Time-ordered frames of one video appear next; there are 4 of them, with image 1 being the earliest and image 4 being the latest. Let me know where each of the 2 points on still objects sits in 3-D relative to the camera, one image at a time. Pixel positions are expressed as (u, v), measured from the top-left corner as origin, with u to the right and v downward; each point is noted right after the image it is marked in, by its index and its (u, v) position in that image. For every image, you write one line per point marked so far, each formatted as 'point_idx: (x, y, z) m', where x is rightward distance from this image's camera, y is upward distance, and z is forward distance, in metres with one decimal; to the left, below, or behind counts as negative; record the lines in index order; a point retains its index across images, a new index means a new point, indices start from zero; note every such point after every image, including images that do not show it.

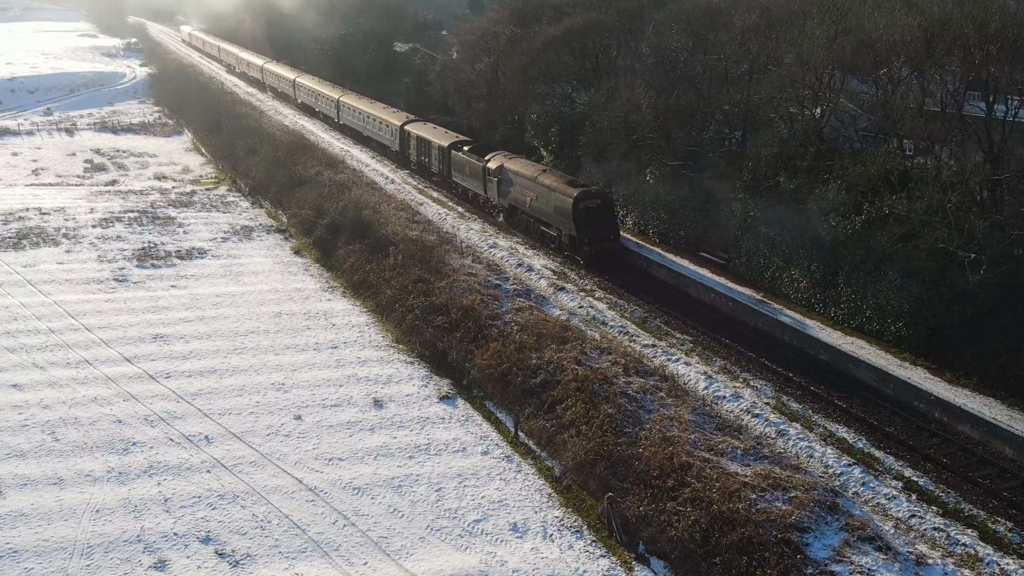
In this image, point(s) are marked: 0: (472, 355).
0: (-0.7, -1.1, +16.2) m
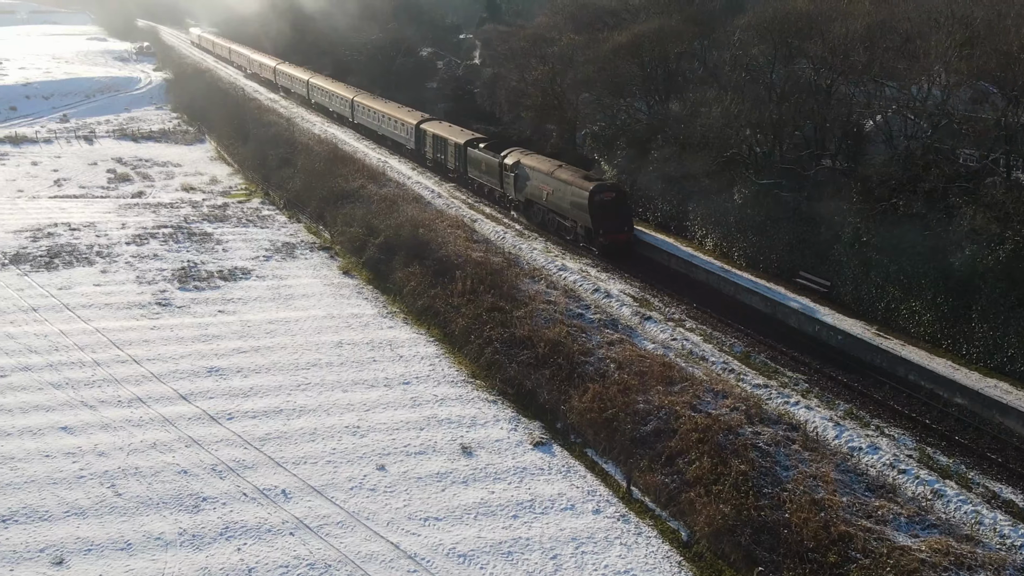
0: (+0.8, -1.6, +14.8) m
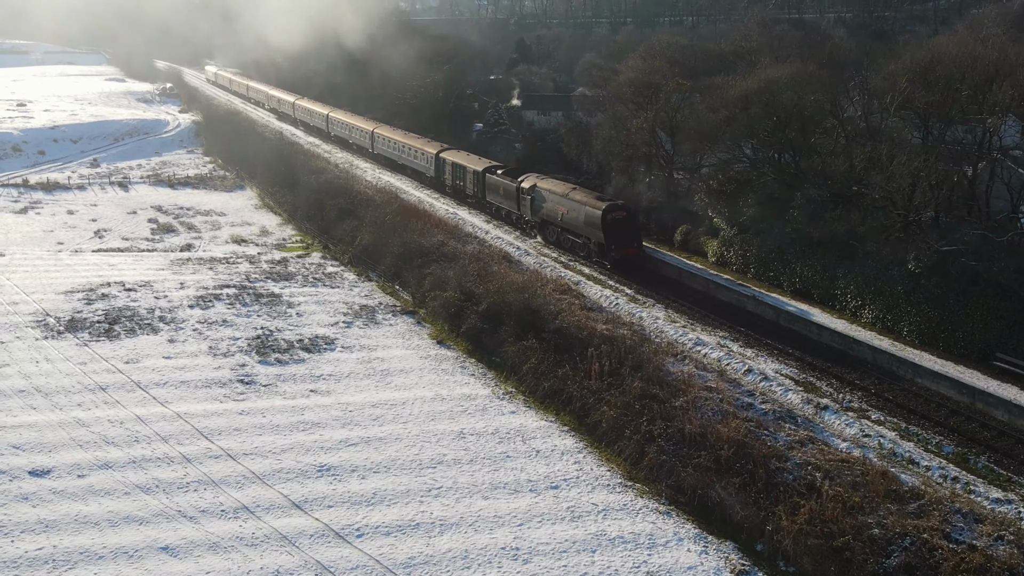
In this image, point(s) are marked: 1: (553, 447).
0: (+3.2, -2.8, +12.4) m
1: (+0.6, -2.5, +15.4) m
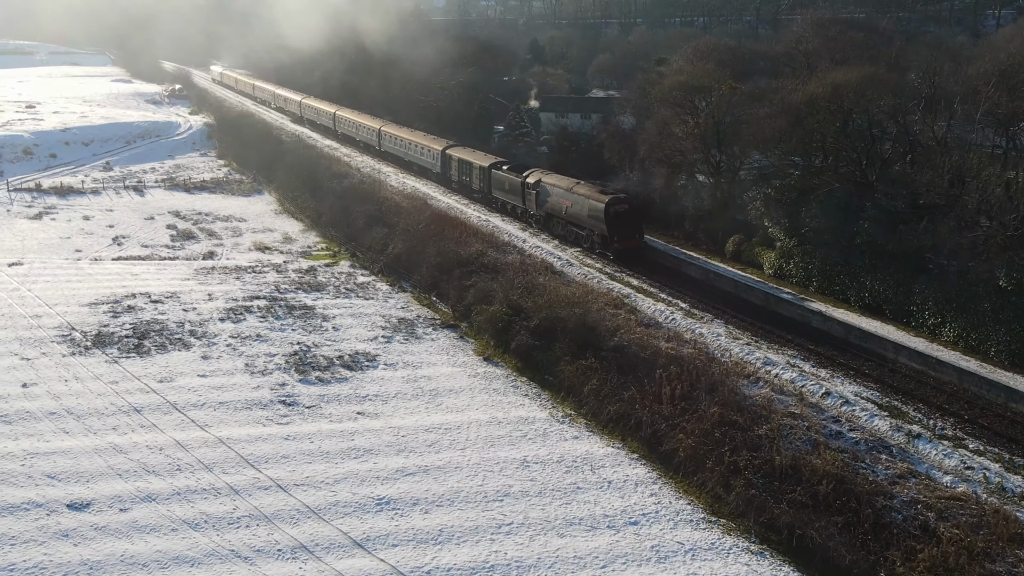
0: (+4.2, -3.1, +11.4) m
1: (+1.6, -2.8, +14.4) m
